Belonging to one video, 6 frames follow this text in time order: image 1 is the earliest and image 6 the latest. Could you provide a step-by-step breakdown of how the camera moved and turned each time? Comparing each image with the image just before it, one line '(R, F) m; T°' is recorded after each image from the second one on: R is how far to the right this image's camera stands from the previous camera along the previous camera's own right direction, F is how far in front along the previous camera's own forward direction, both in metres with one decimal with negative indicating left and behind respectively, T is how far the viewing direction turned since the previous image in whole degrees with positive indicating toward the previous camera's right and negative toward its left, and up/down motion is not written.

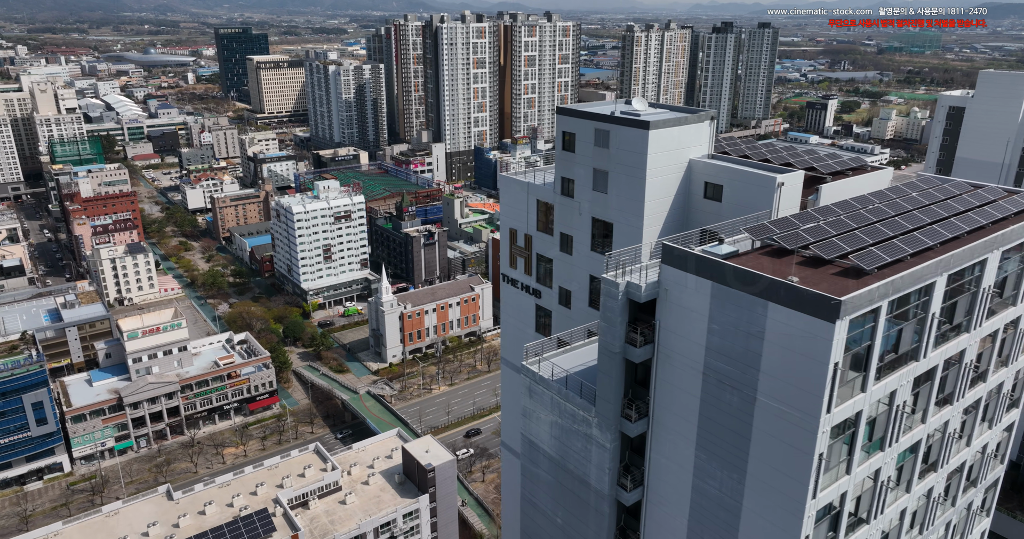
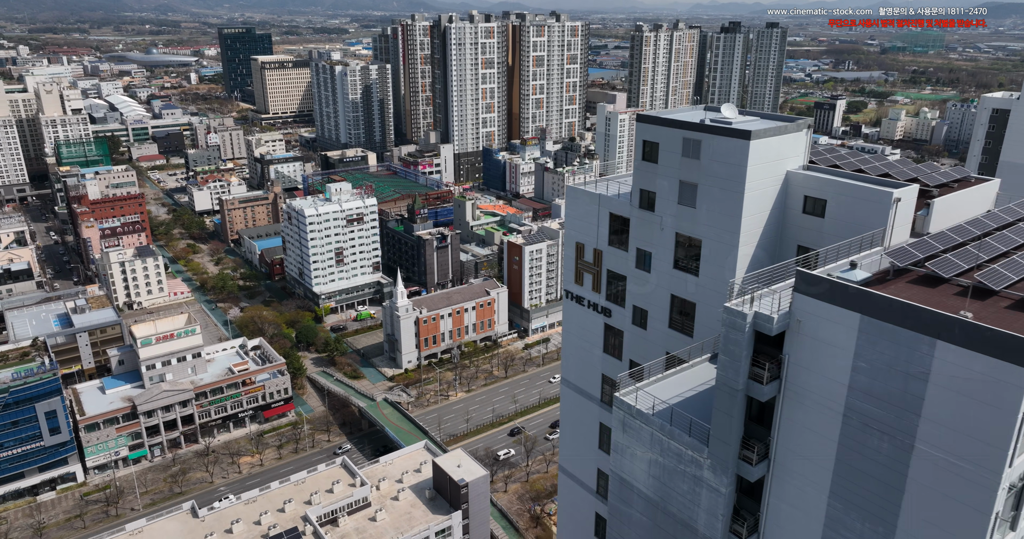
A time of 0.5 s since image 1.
(-1.9, +1.3) m; 0°
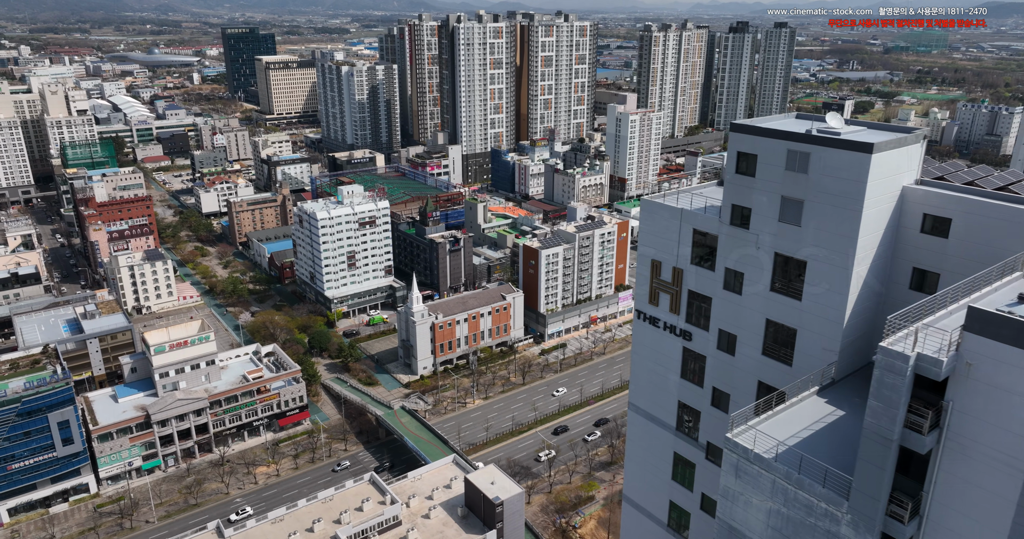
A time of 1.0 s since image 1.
(-1.9, +1.4) m; 0°
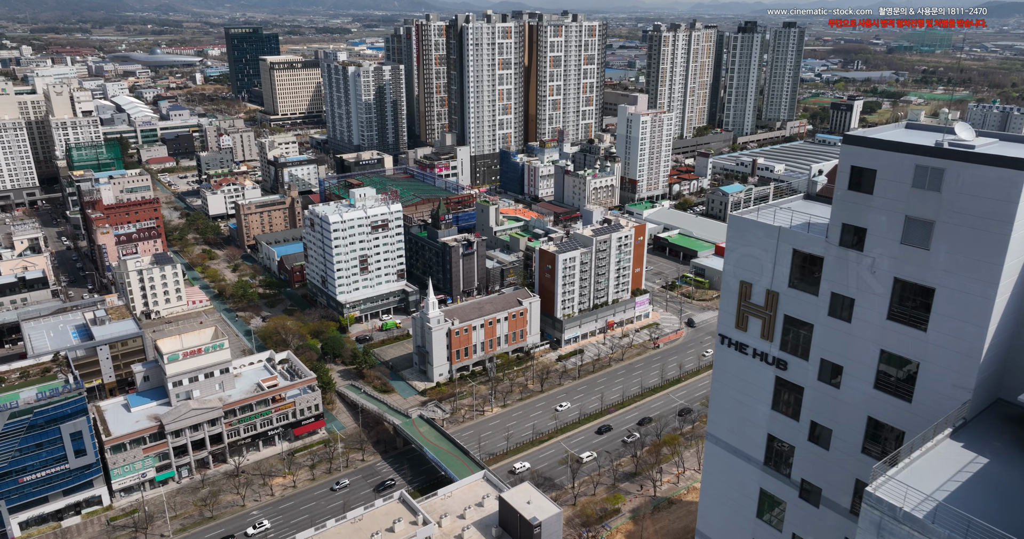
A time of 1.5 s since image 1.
(-1.9, +1.5) m; 0°
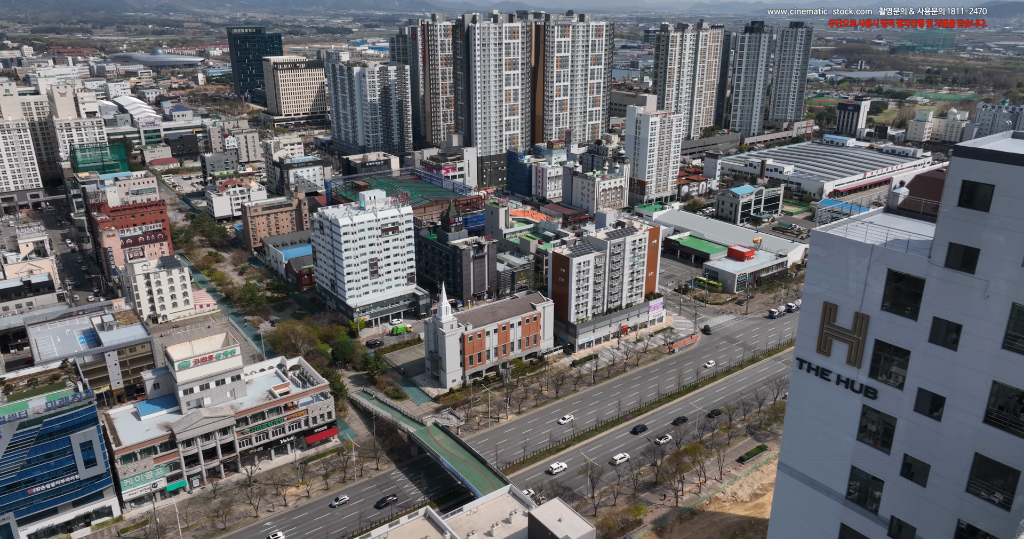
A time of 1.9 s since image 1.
(-1.5, +1.2) m; 0°
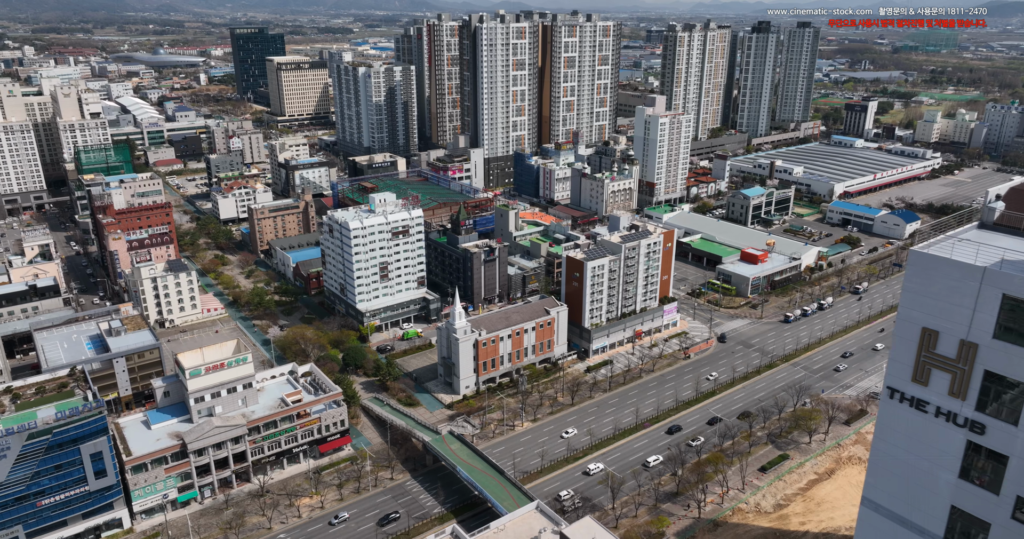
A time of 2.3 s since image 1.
(-1.5, +1.3) m; 0°
